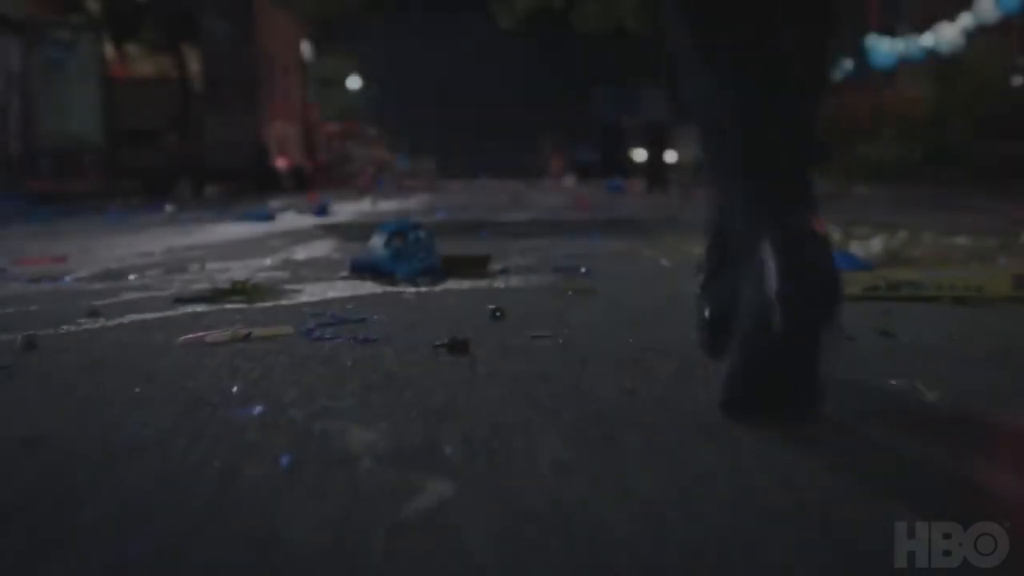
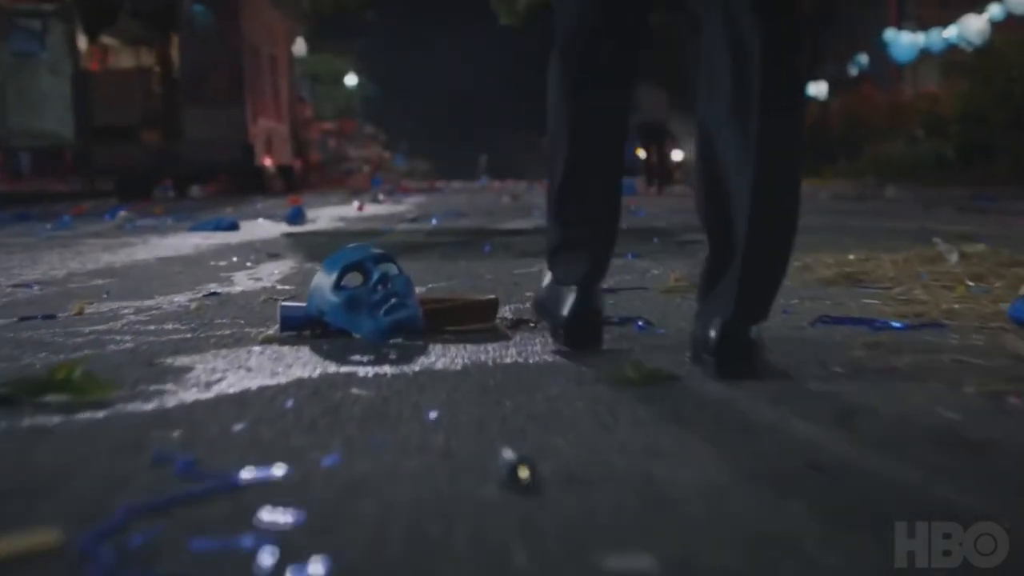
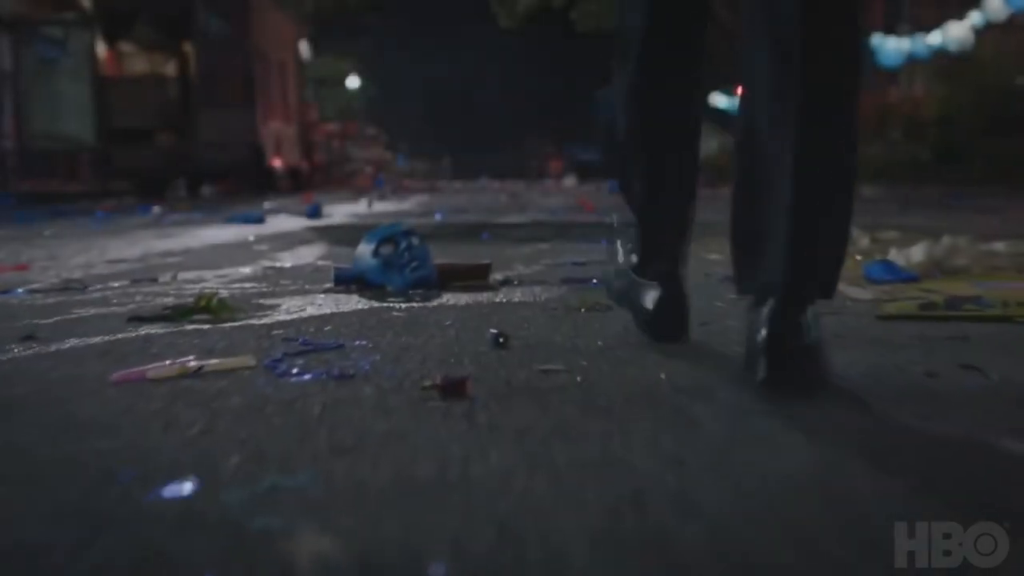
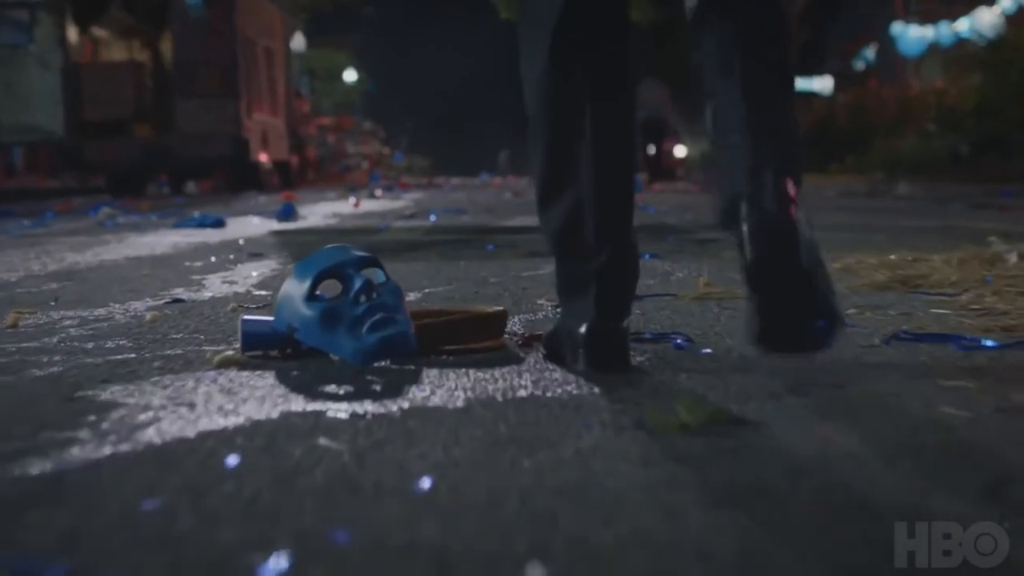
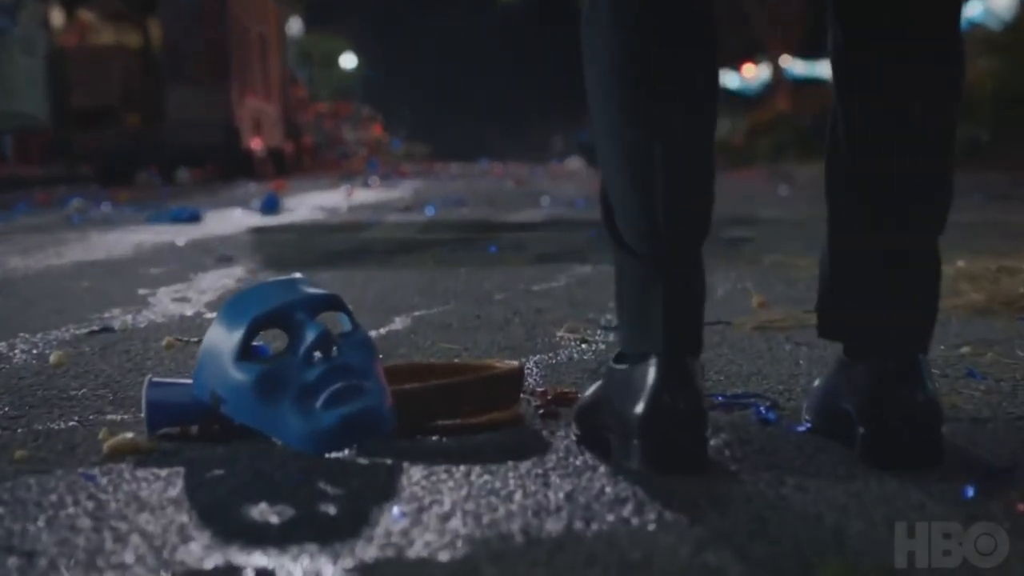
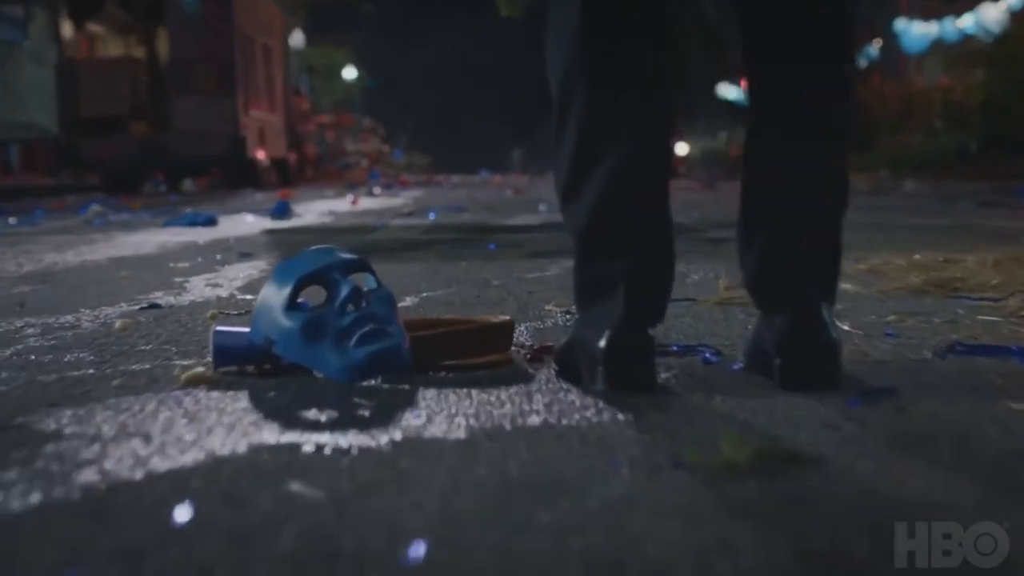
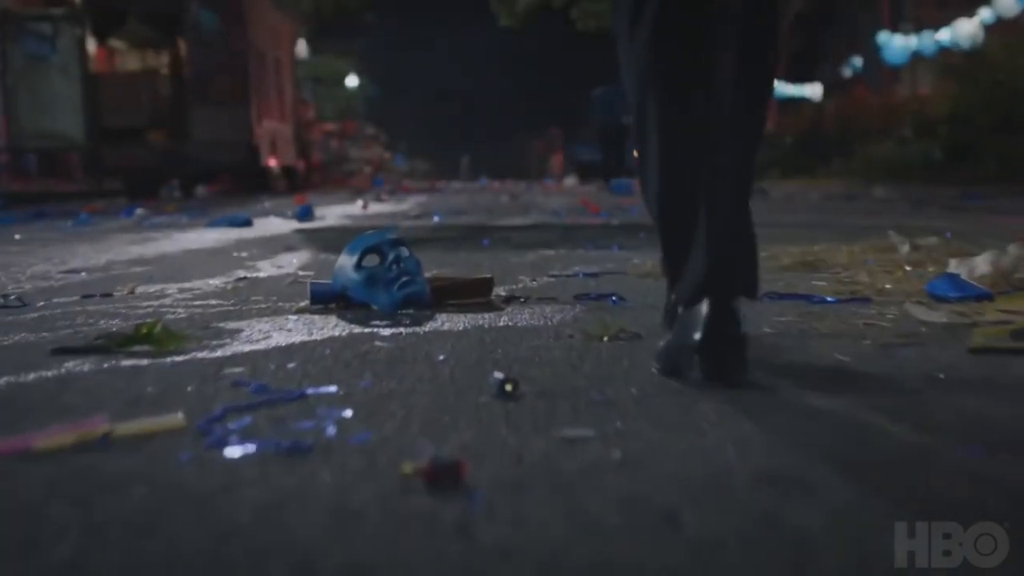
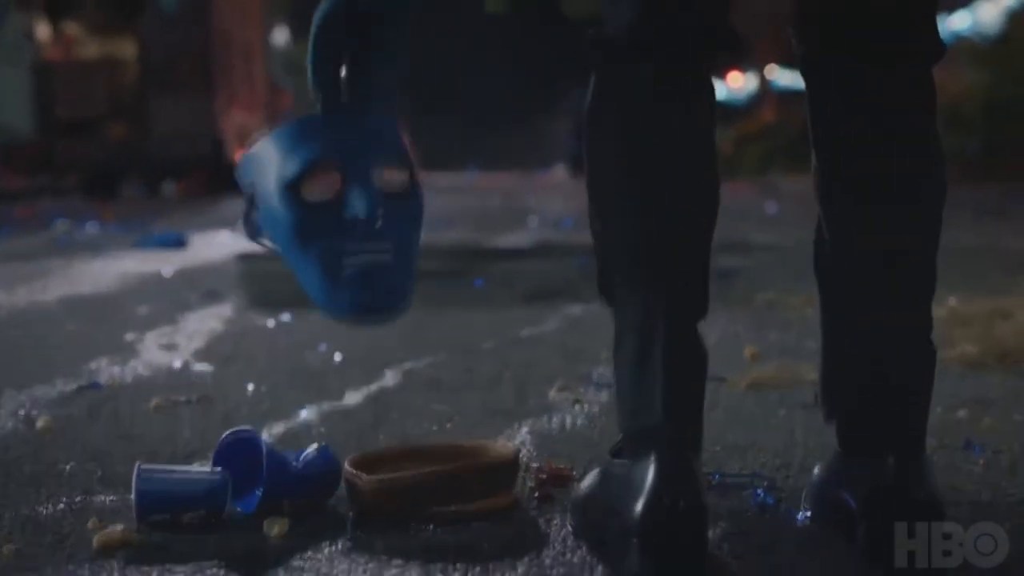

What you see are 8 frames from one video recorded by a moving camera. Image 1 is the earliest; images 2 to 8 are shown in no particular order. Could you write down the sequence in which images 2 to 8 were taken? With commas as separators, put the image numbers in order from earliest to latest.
3, 7, 2, 4, 6, 5, 8
